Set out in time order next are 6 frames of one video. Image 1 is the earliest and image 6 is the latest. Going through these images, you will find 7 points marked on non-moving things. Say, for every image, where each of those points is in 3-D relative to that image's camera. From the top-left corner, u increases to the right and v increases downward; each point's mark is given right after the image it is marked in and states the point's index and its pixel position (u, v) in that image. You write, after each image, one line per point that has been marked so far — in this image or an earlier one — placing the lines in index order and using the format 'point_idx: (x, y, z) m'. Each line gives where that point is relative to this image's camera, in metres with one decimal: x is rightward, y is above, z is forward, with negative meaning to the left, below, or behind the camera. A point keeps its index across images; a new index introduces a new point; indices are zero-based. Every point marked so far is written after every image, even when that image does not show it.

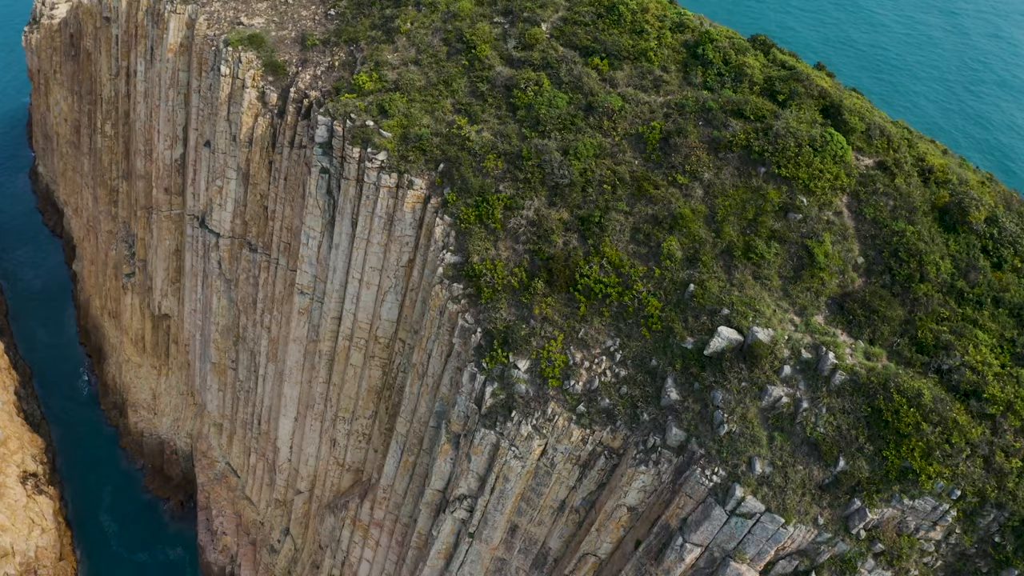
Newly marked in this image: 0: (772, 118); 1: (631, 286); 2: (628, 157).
0: (+8.2, +5.2, +19.1) m
1: (+3.6, +0.1, +18.2) m
2: (+3.8, +4.3, +19.8) m
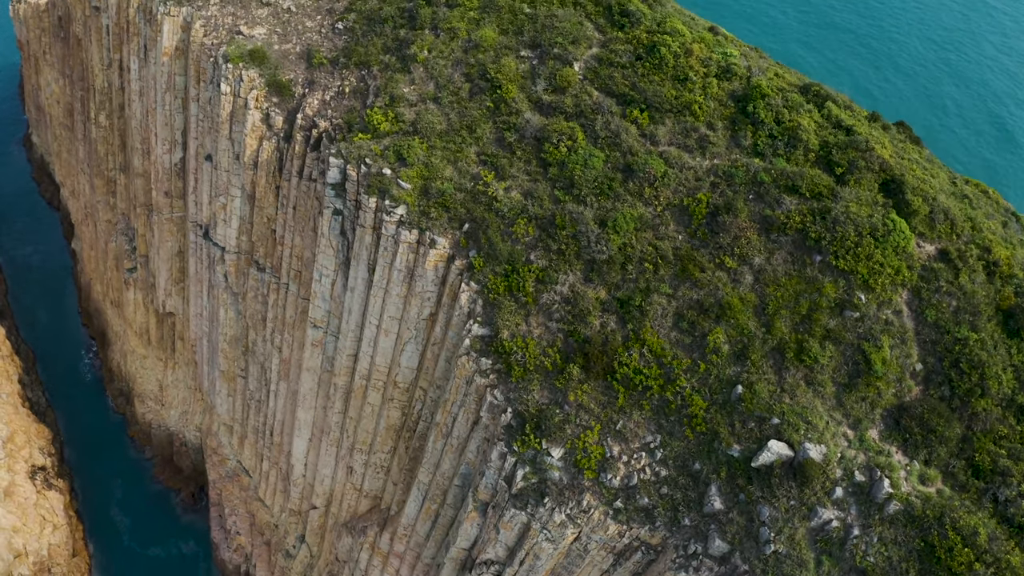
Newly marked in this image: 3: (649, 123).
0: (+9.3, +2.6, +17.7) m
1: (+4.6, -2.6, +17.4) m
2: (+4.8, +1.7, +18.5) m
3: (+4.5, +5.4, +19.9) m
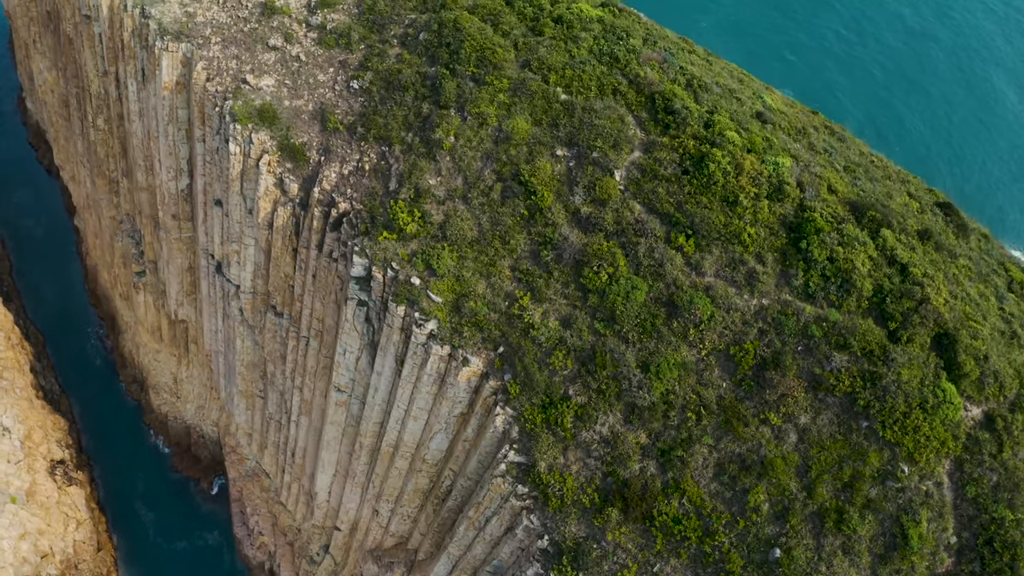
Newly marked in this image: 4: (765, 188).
0: (+10.5, -2.0, +17.4) m
1: (+5.8, -7.1, +17.7) m
2: (+6.0, -2.7, +18.2) m
3: (+5.7, +1.1, +19.1) m
4: (+8.0, +3.2, +19.4) m
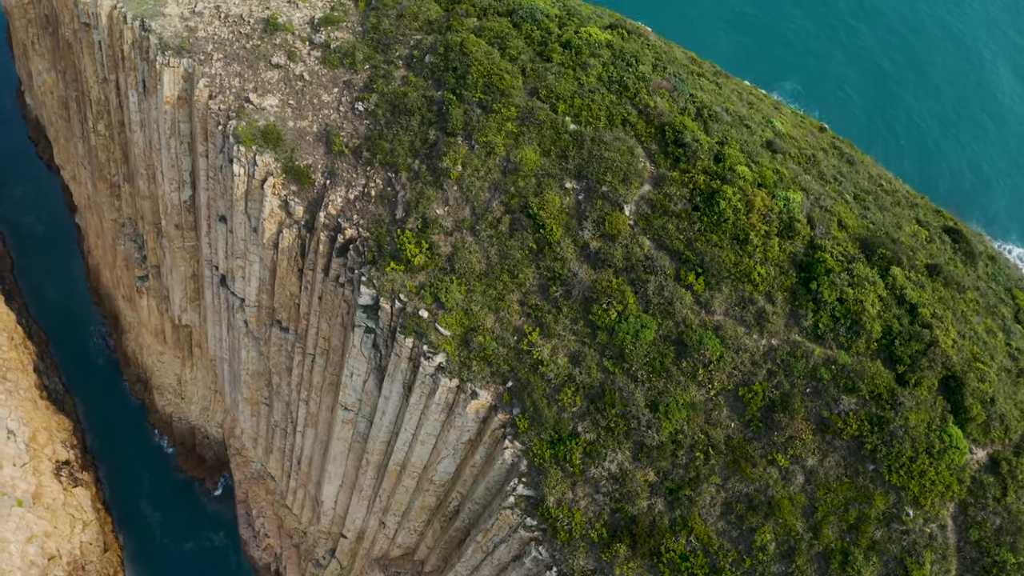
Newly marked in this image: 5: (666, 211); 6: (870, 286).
0: (+10.8, -3.2, +17.5) m
1: (+6.1, -8.4, +18.0) m
2: (+6.3, -3.9, +18.3) m
3: (+6.0, -0.1, +19.0) m
4: (+8.3, +2.0, +19.3) m
5: (+5.0, +2.5, +19.8) m
6: (+10.9, +0.1, +18.7) m
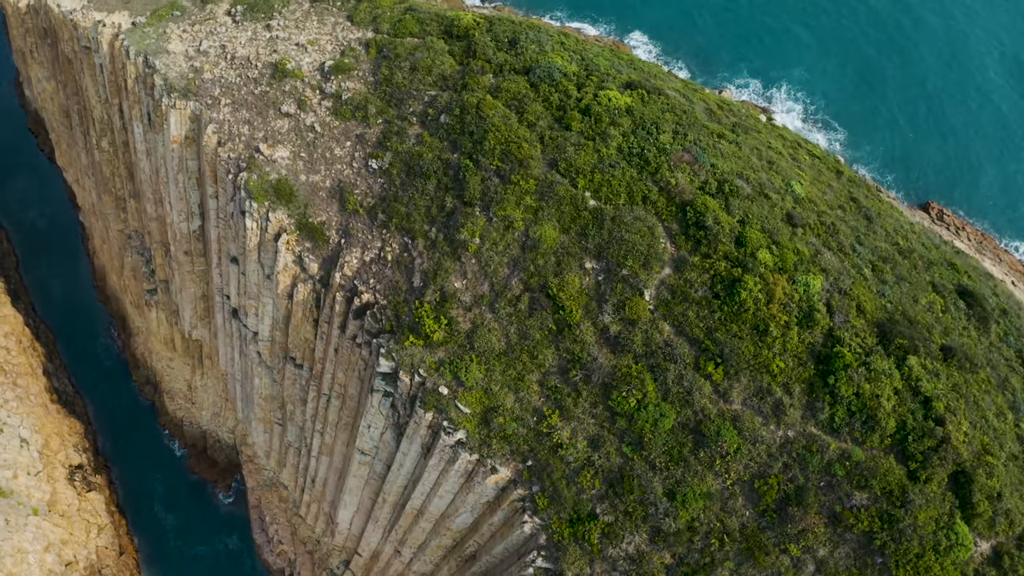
0: (+11.5, -6.2, +18.0) m
1: (+6.8, -11.2, +18.9) m
2: (+7.0, -6.8, +18.9) m
3: (+6.7, -2.9, +19.3) m
4: (+9.0, -0.8, +19.5) m
5: (+5.7, -0.3, +19.9) m
6: (+11.6, -2.8, +18.9) m
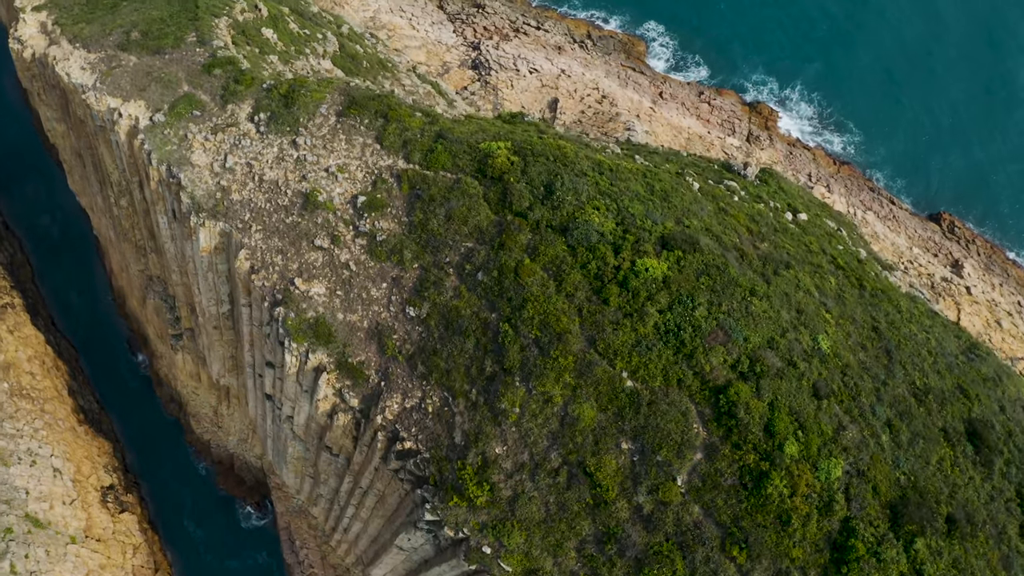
0: (+12.9, -12.9, +20.3) m
1: (+8.2, -17.8, +21.8) m
2: (+8.4, -13.4, +21.1) m
3: (+8.1, -9.5, +21.0) m
4: (+10.4, -7.4, +20.9) m
5: (+7.1, -6.8, +21.2) m
6: (+13.0, -9.4, +20.7) m
